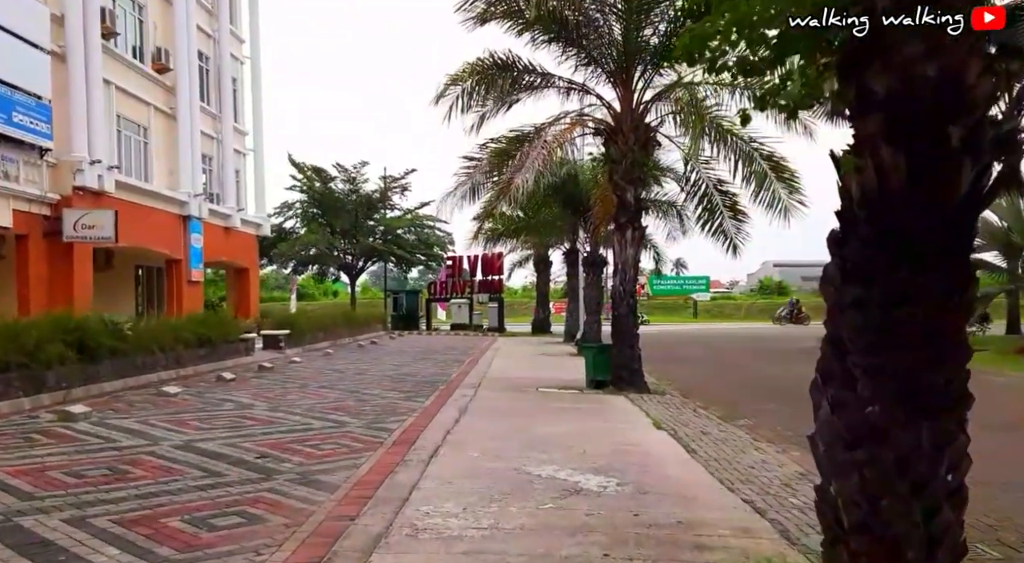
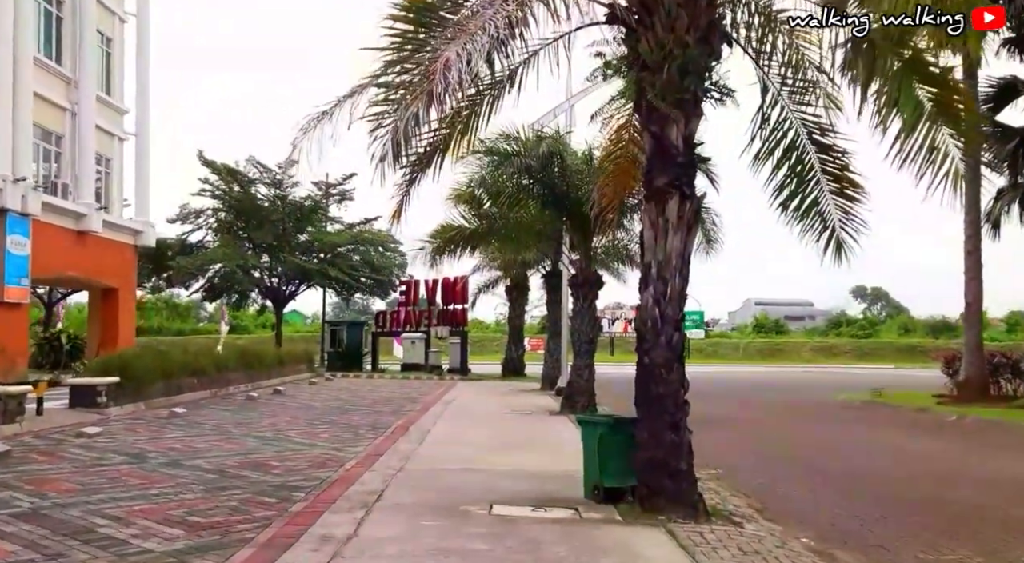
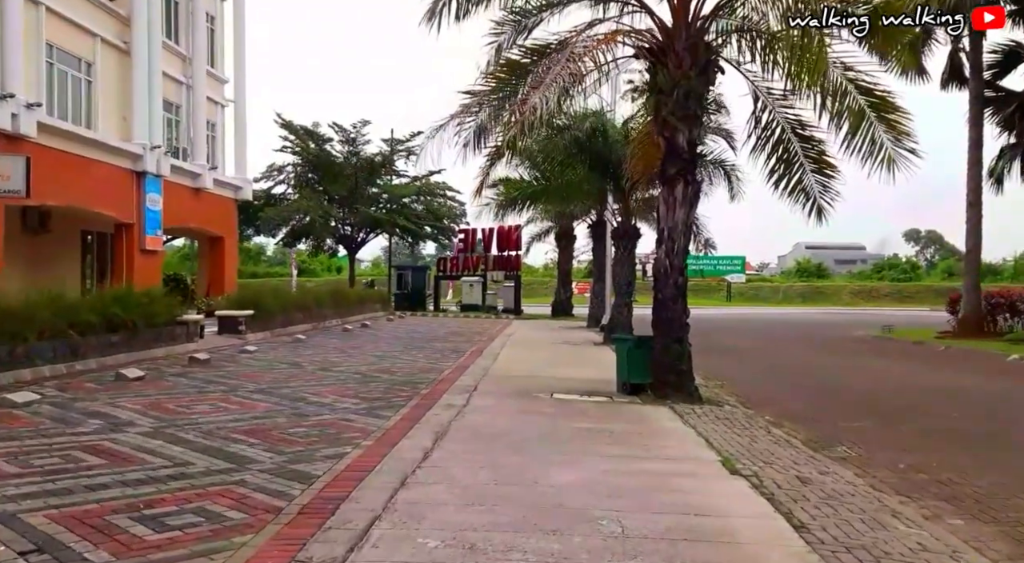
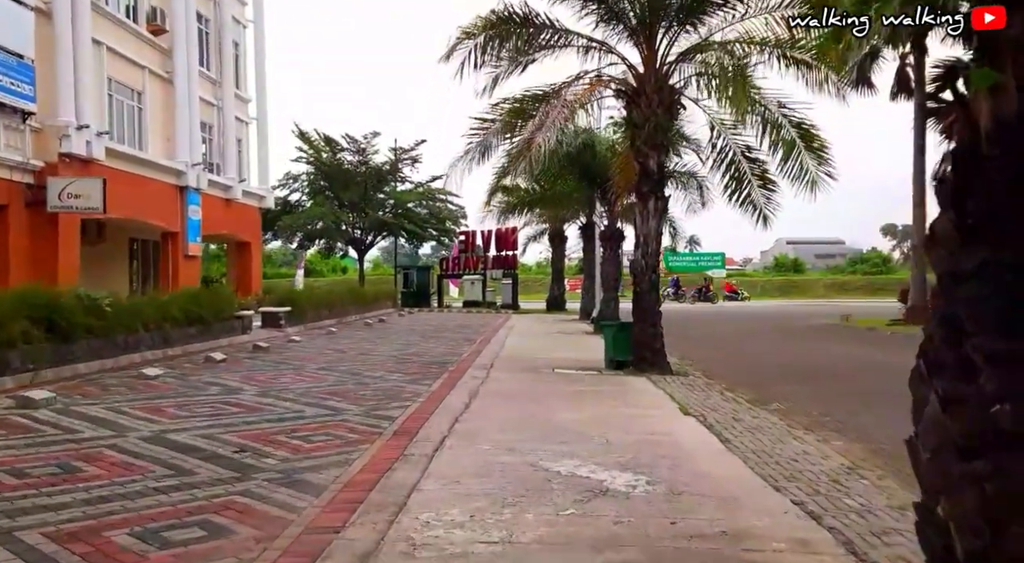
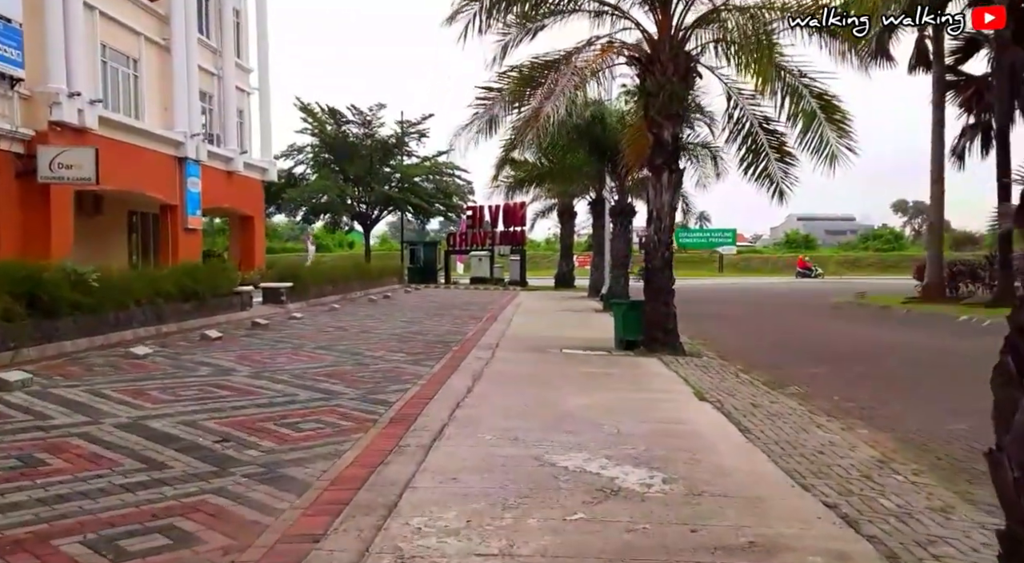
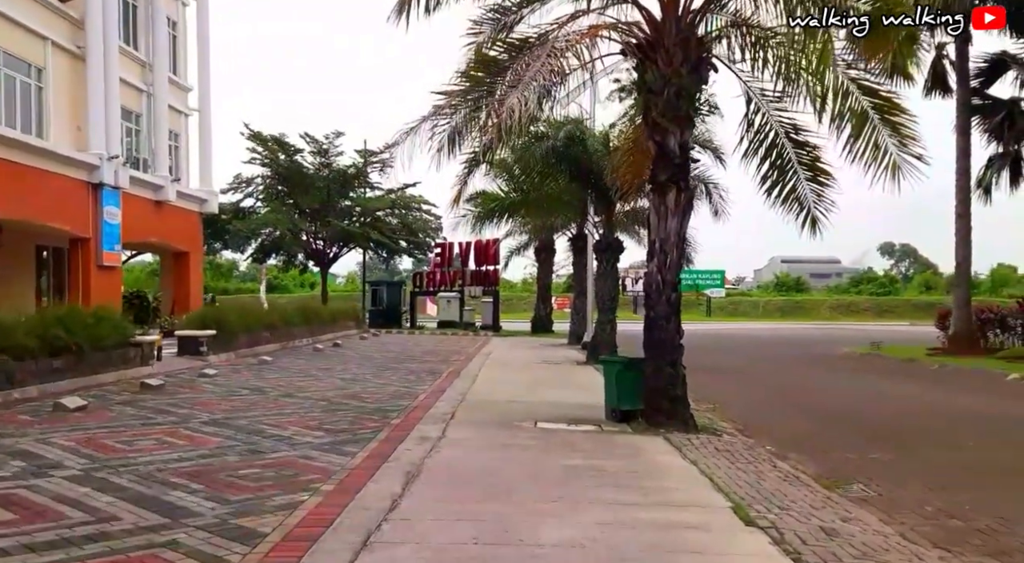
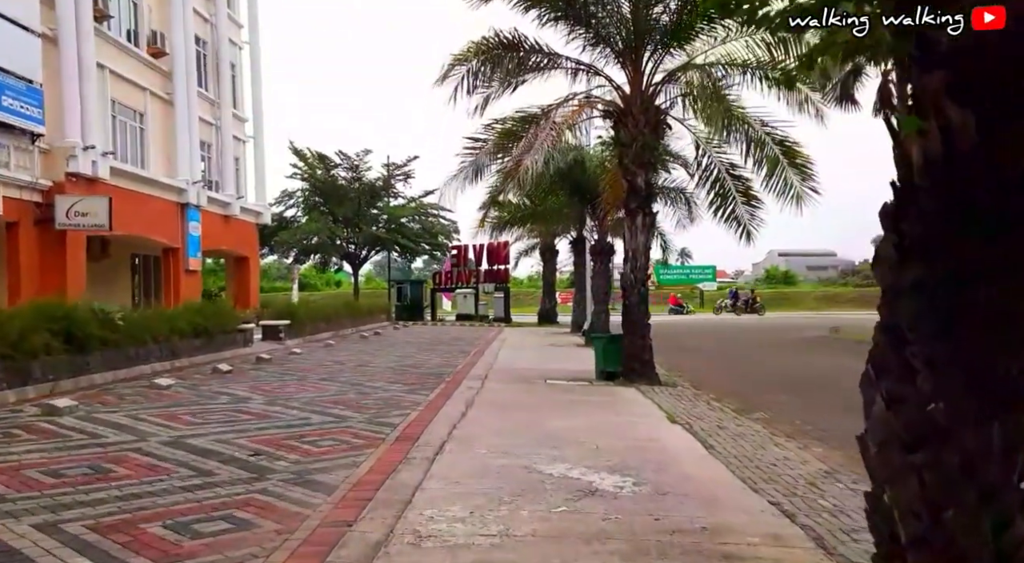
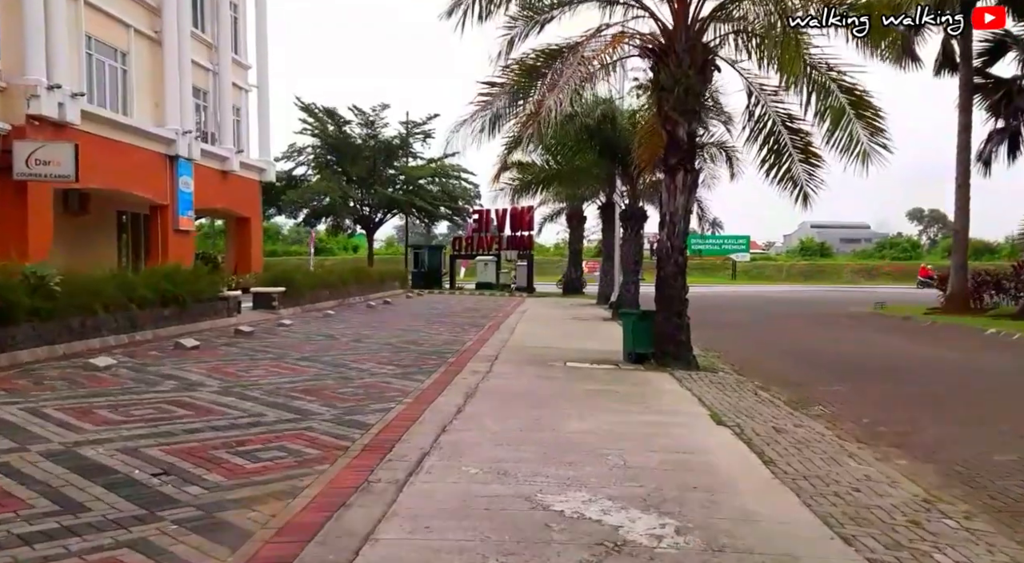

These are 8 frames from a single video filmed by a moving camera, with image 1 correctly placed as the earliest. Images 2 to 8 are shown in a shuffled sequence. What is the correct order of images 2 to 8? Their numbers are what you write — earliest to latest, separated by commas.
7, 4, 5, 8, 3, 6, 2
